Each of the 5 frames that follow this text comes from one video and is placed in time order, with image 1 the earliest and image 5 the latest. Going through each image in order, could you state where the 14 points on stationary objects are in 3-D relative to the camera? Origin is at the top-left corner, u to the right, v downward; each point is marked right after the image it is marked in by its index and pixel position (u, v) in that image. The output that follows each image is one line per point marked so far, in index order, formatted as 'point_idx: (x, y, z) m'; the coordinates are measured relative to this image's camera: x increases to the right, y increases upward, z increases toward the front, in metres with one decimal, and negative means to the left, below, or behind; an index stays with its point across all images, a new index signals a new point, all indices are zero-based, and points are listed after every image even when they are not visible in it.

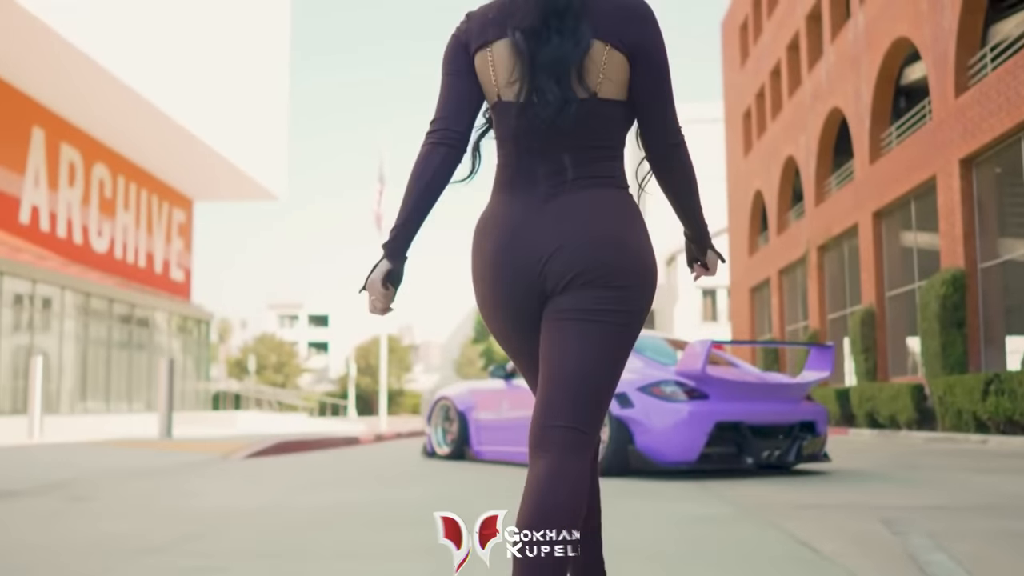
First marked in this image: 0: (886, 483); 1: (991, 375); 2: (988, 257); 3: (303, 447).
0: (+2.7, -1.4, +7.6) m
1: (+6.1, -1.1, +13.2) m
2: (+7.1, +0.5, +15.5) m
3: (-2.6, -2.0, +12.7) m
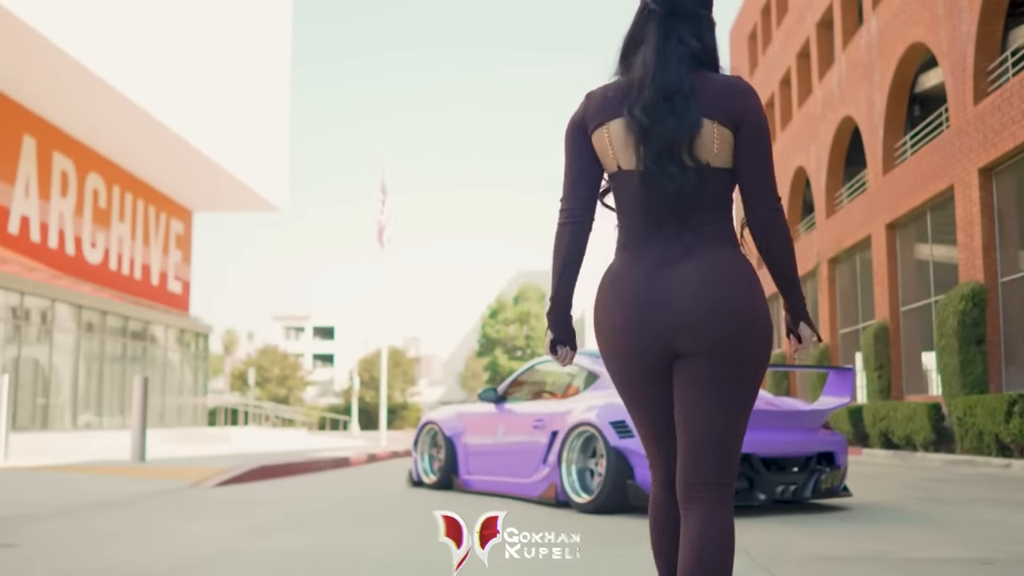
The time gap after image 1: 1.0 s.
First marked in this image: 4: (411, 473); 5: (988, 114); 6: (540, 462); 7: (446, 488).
0: (+2.6, -1.6, +6.9) m
1: (+6.1, -1.3, +12.5) m
2: (+7.1, +0.2, +14.8) m
3: (-2.6, -2.1, +12.1) m
4: (-1.0, -1.8, +9.9) m
5: (+6.7, +2.5, +14.6) m
6: (+0.2, -1.3, +7.6) m
7: (-0.6, -1.8, +9.2) m
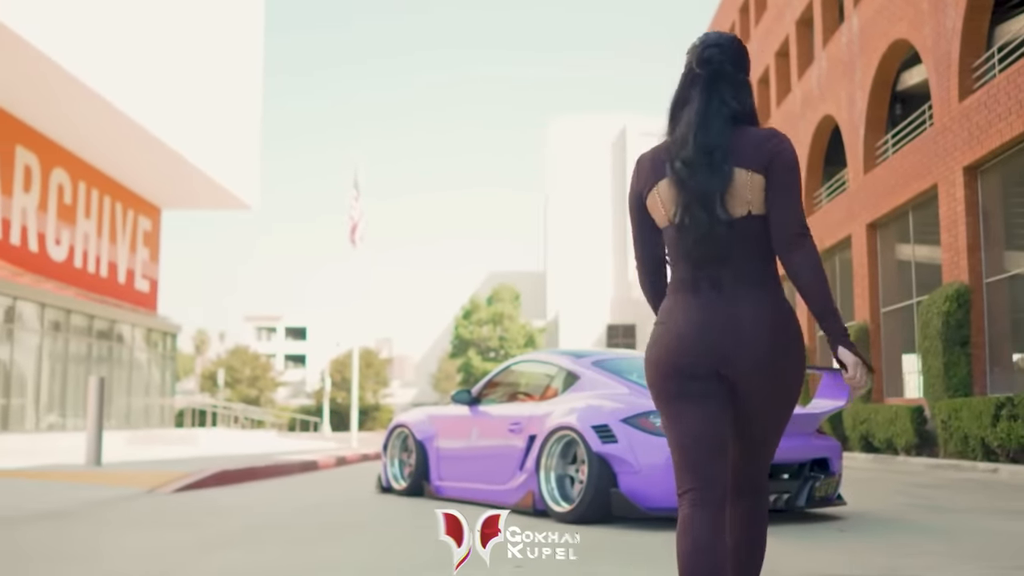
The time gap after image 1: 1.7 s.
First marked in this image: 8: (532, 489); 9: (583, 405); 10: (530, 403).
0: (+2.5, -1.5, +6.5) m
1: (+5.8, -1.3, +12.2) m
2: (+6.7, +0.2, +14.5) m
3: (-2.9, -2.1, +11.5) m
4: (-1.2, -1.7, +9.4) m
5: (+6.4, +2.5, +14.4) m
6: (0.0, -1.2, +7.1) m
7: (-0.8, -1.7, +8.7) m
8: (+0.1, -1.3, +6.9) m
9: (+0.4, -0.8, +6.7) m
10: (+0.1, -0.8, +7.4) m
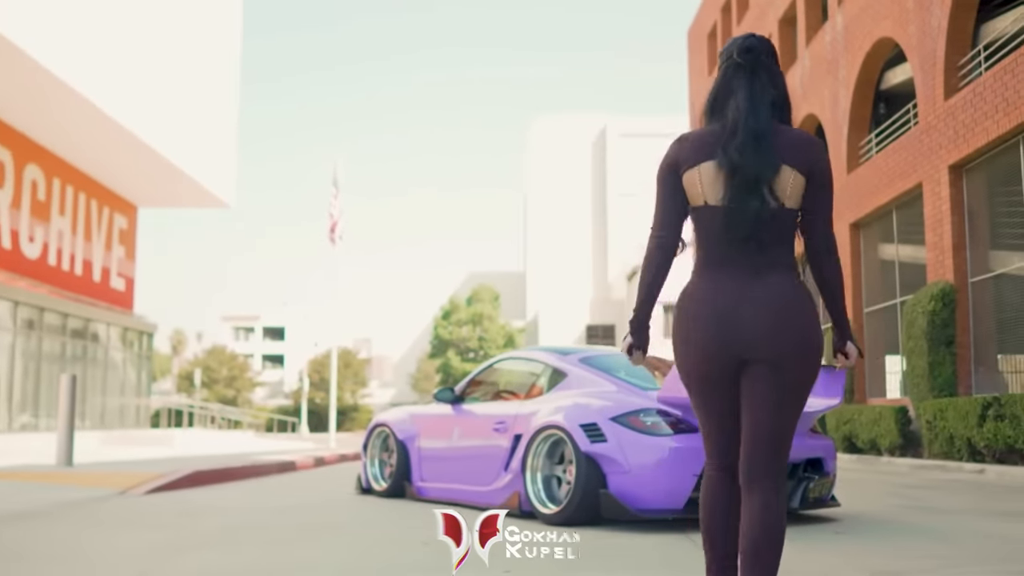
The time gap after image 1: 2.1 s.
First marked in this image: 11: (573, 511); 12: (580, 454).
0: (+2.4, -1.5, +6.3) m
1: (+5.6, -1.3, +12.1) m
2: (+6.5, +0.2, +14.4) m
3: (-3.1, -2.0, +11.3) m
4: (-1.3, -1.7, +9.2) m
5: (+6.2, +2.5, +14.3) m
6: (-0.1, -1.2, +6.9) m
7: (-0.9, -1.7, +8.5) m
8: (0.0, -1.3, +6.7) m
9: (+0.4, -0.7, +6.5) m
10: (0.0, -0.8, +7.1) m
11: (+0.4, -1.3, +6.0) m
12: (+0.4, -1.0, +6.1) m
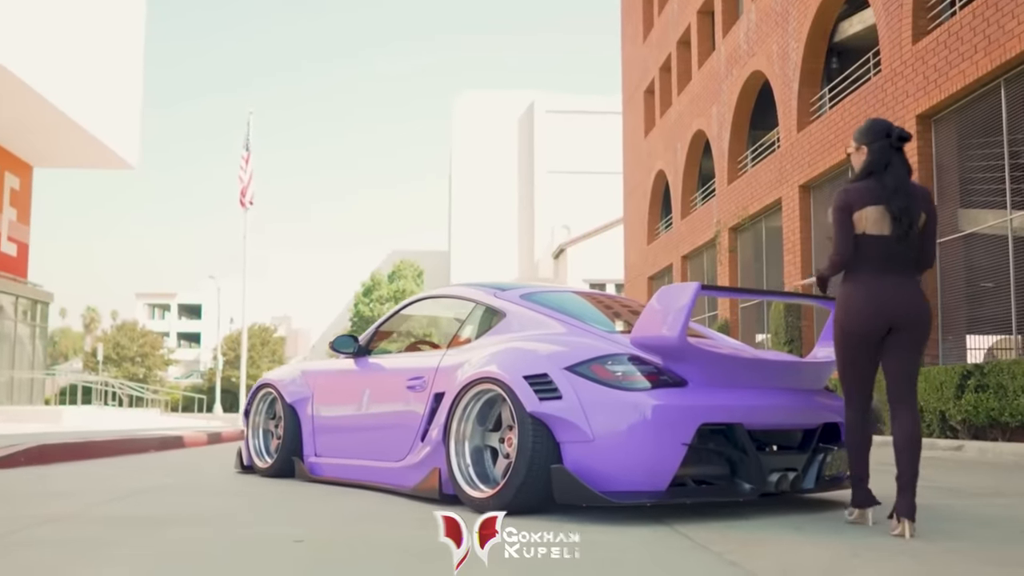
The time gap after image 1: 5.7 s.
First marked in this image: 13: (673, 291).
0: (+2.0, -1.1, +4.9) m
1: (+4.8, -0.8, +10.8) m
2: (+5.5, +0.7, +13.2) m
3: (-3.8, -1.5, +9.4) m
4: (-1.9, -1.2, +7.4) m
5: (+5.2, +3.0, +13.0) m
6: (-0.5, -0.8, +5.3) m
7: (-1.5, -1.2, +6.8) m
8: (-0.4, -0.9, +5.1) m
9: (0.0, -0.3, +4.8) m
10: (-0.4, -0.3, +5.5) m
11: (0.0, -0.9, +4.4) m
12: (0.0, -0.6, +4.4) m
13: (+0.7, 0.0, +4.4) m
